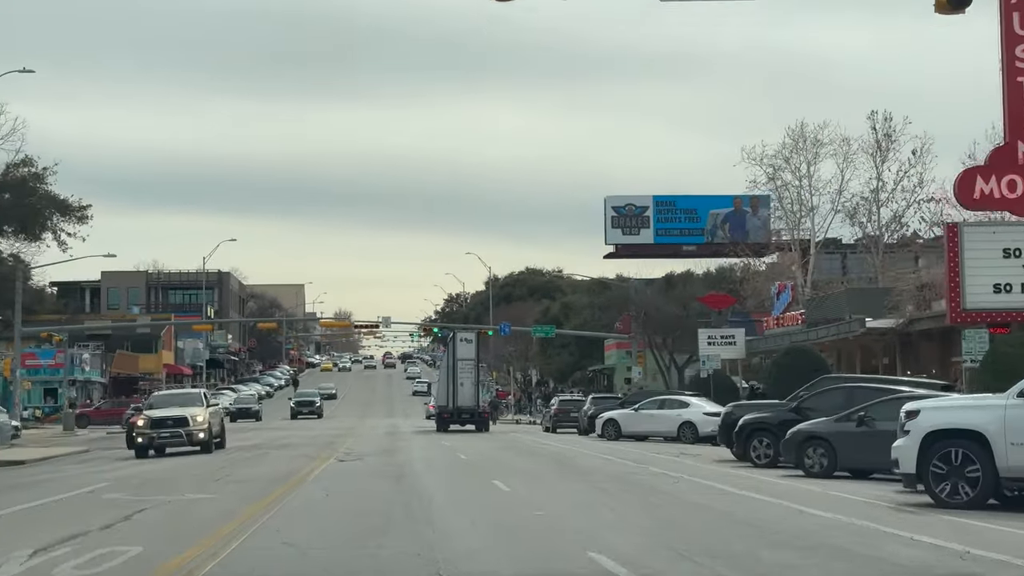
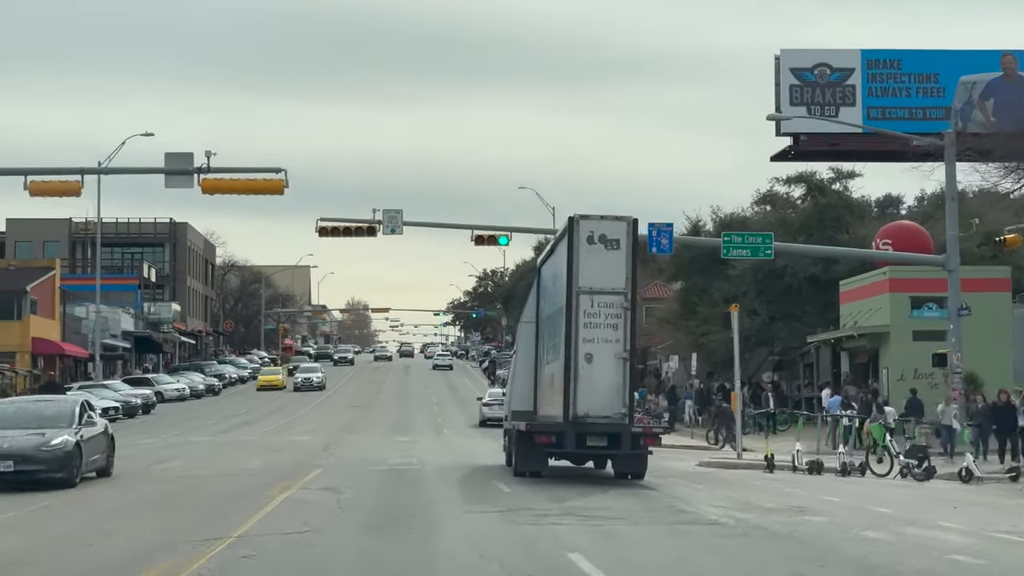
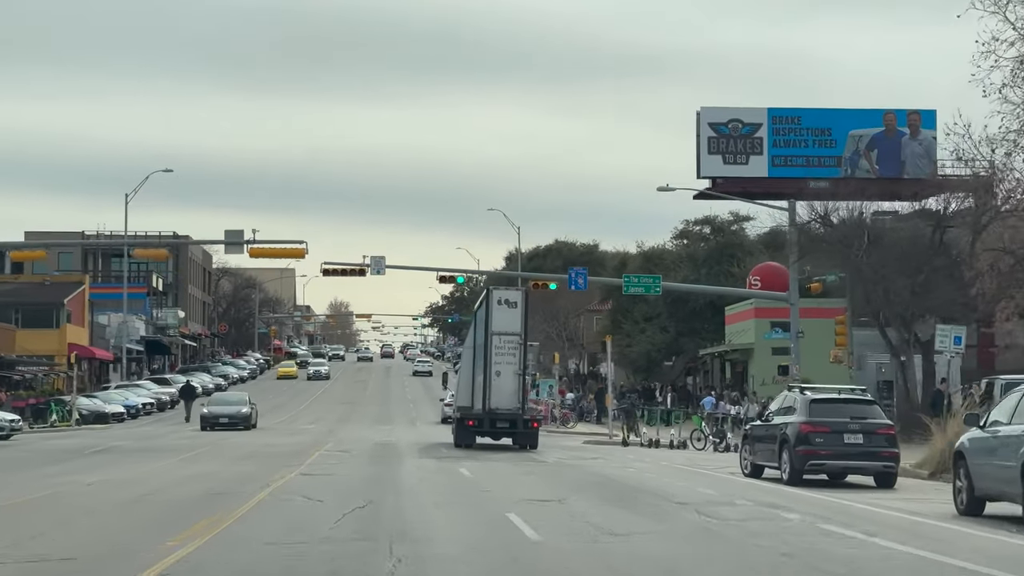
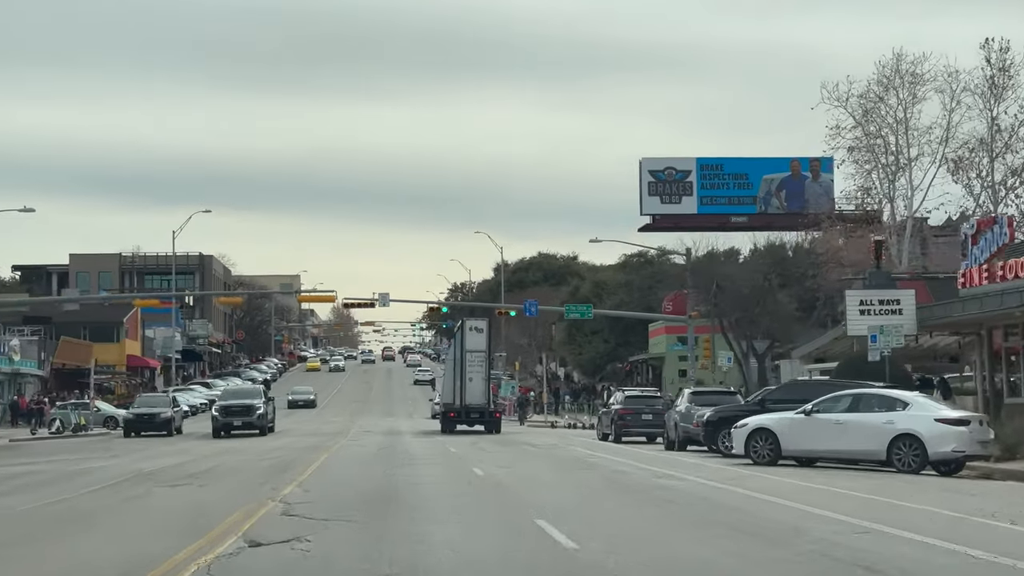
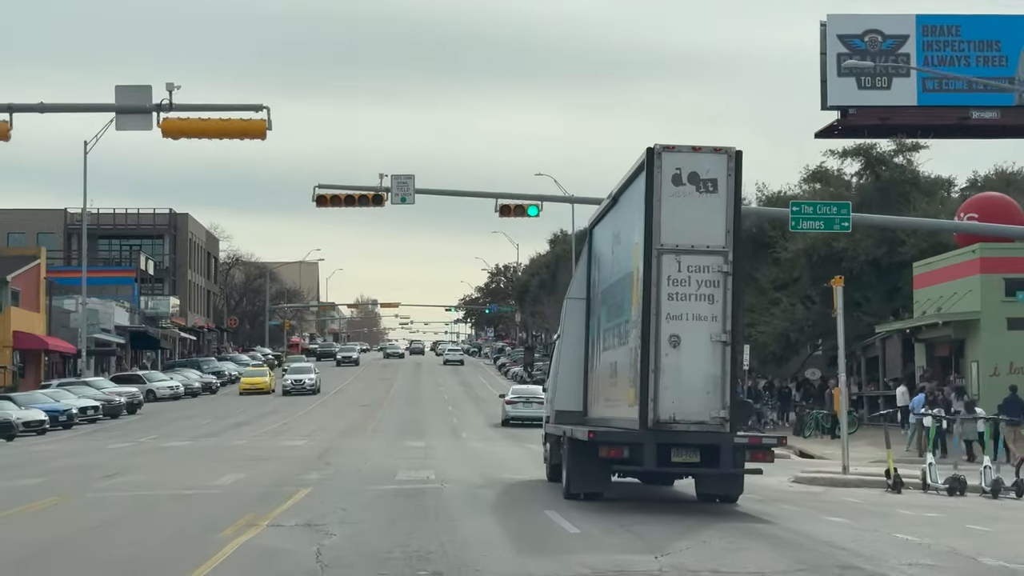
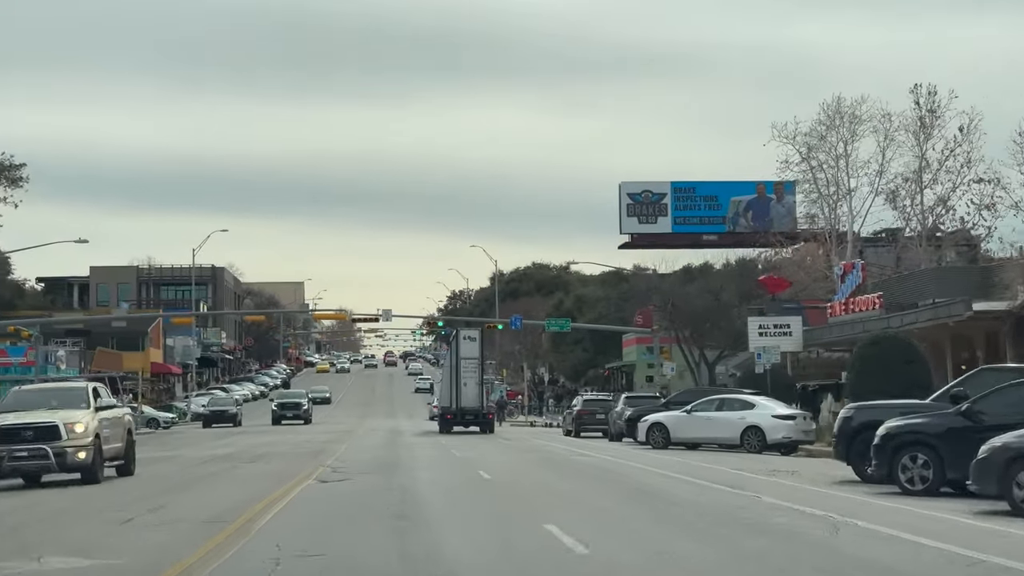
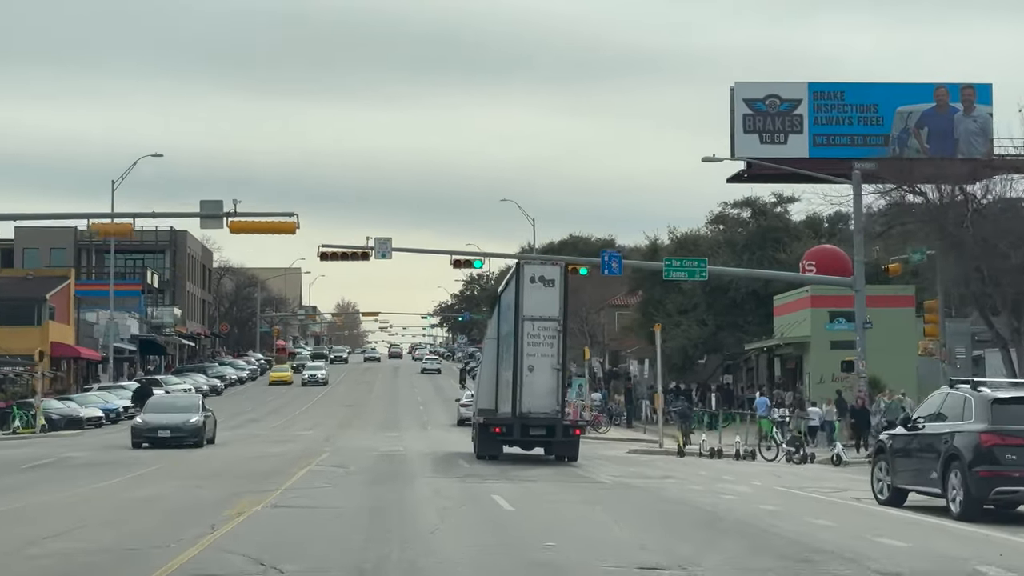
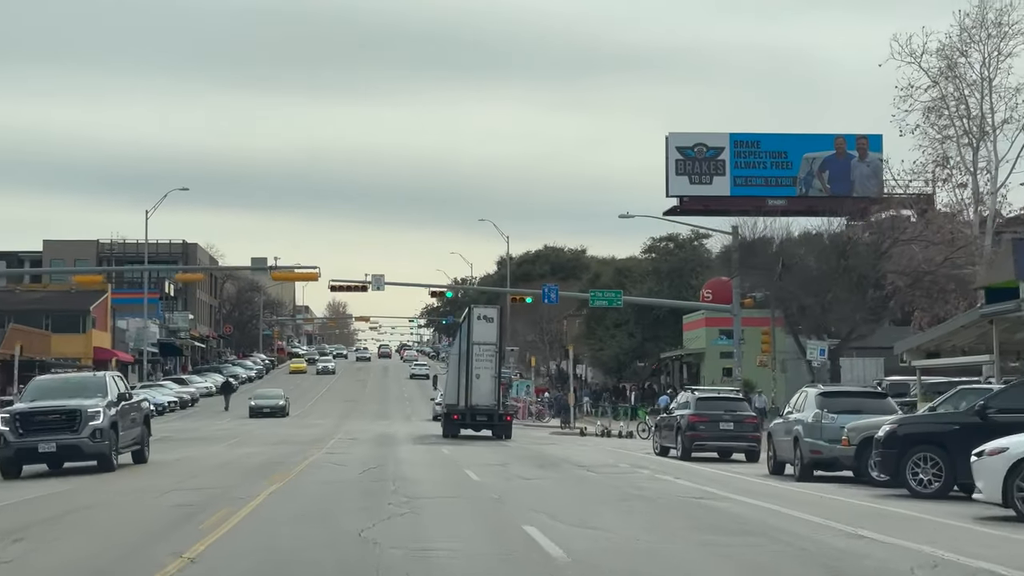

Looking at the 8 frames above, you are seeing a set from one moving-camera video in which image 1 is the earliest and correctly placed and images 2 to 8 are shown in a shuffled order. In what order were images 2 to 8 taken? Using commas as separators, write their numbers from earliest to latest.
6, 4, 8, 3, 7, 2, 5
